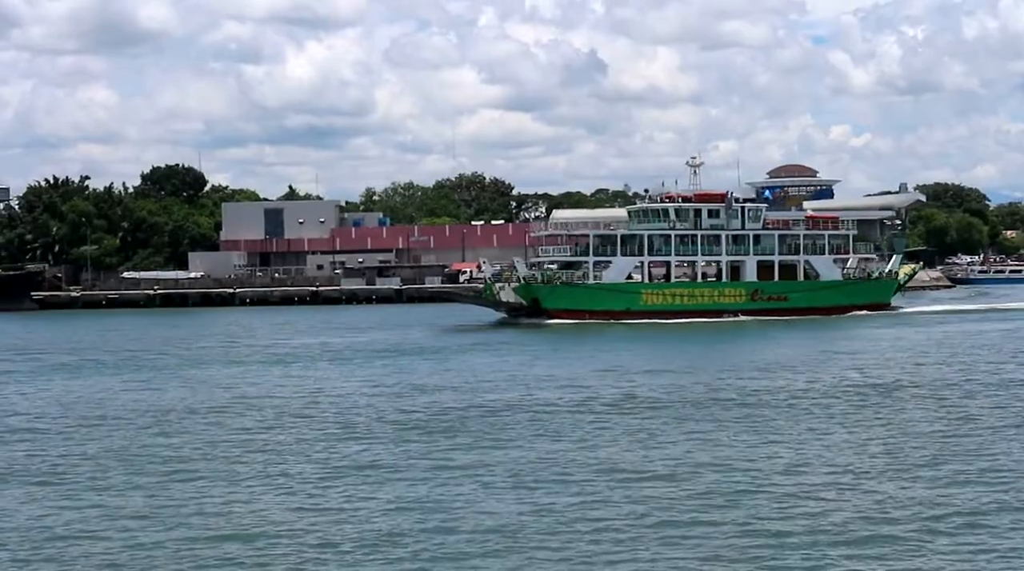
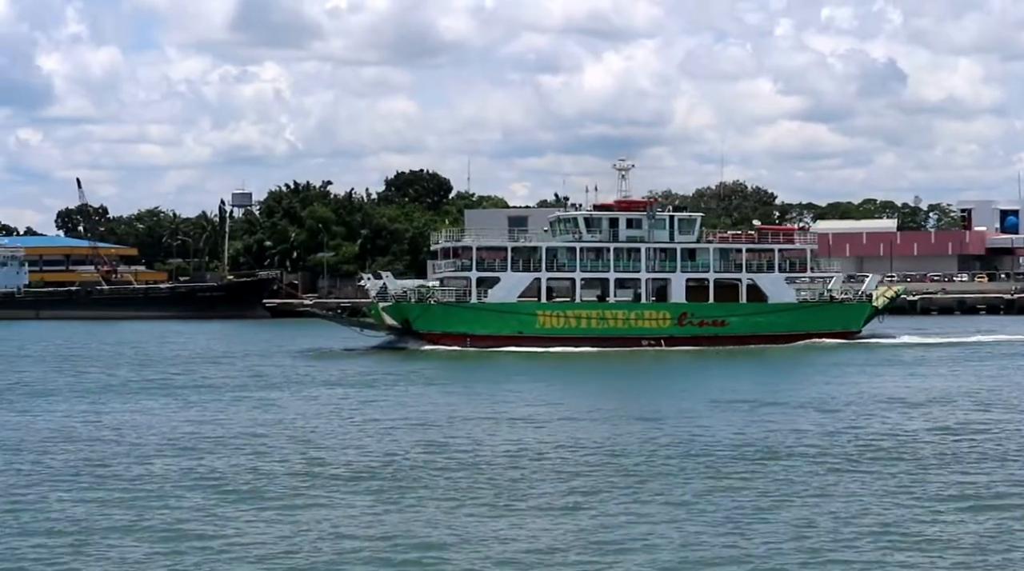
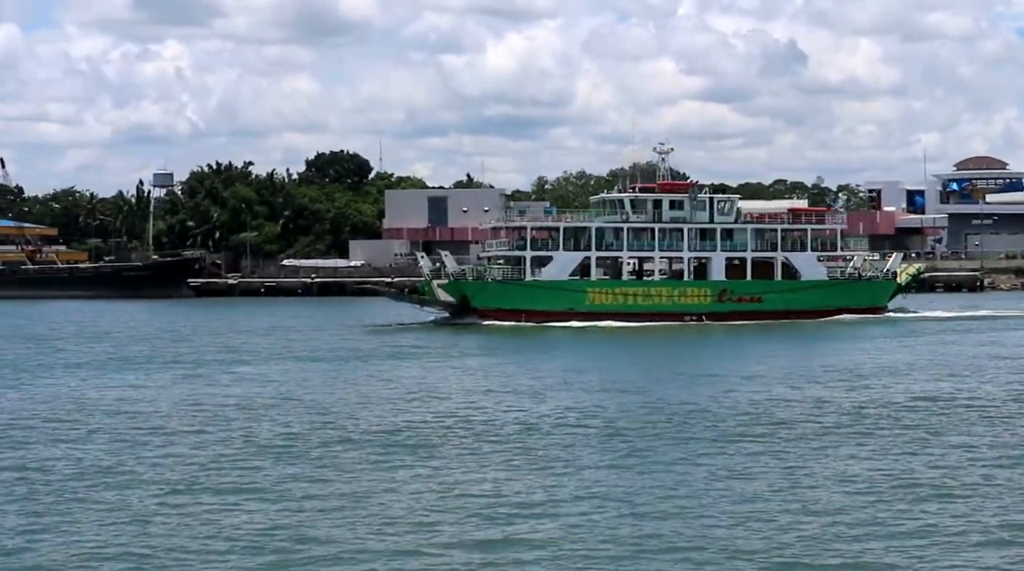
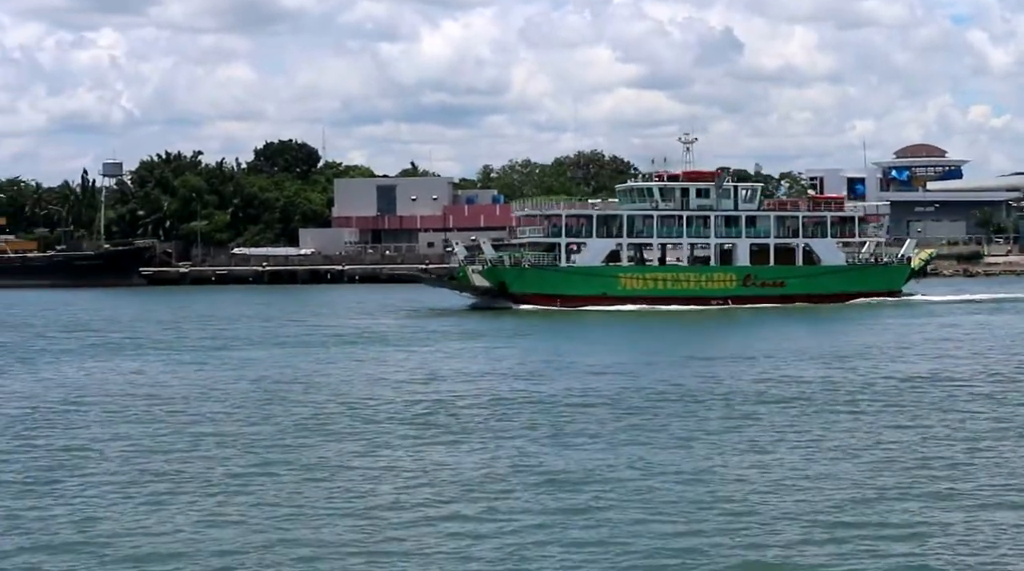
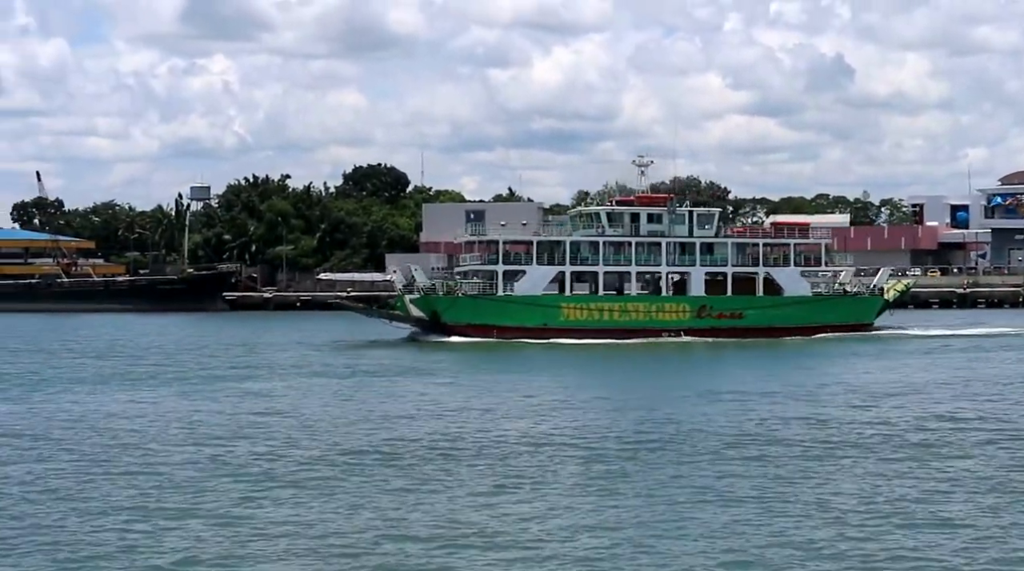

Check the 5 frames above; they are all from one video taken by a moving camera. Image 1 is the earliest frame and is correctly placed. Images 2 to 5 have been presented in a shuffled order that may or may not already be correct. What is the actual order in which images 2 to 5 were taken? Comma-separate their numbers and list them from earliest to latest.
4, 3, 5, 2
